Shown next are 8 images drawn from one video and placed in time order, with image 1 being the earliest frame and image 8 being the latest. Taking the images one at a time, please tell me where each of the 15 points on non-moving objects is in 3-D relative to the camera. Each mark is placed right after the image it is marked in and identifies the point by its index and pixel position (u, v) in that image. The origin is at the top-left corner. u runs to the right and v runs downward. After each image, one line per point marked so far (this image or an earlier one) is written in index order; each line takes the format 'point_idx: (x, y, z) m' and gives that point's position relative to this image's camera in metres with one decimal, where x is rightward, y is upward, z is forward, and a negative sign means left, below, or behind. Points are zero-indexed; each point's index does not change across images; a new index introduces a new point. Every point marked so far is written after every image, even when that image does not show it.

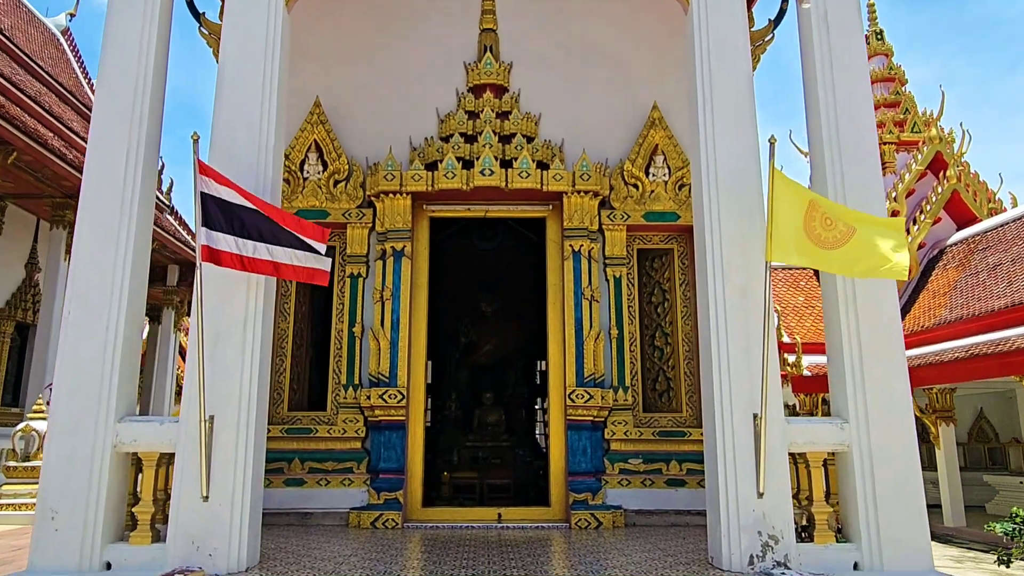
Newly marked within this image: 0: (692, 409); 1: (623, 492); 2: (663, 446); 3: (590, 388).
0: (+1.3, -0.9, +5.6) m
1: (+0.7, -1.4, +5.2) m
2: (+1.0, -1.1, +5.3) m
3: (+0.5, -0.7, +5.2) m
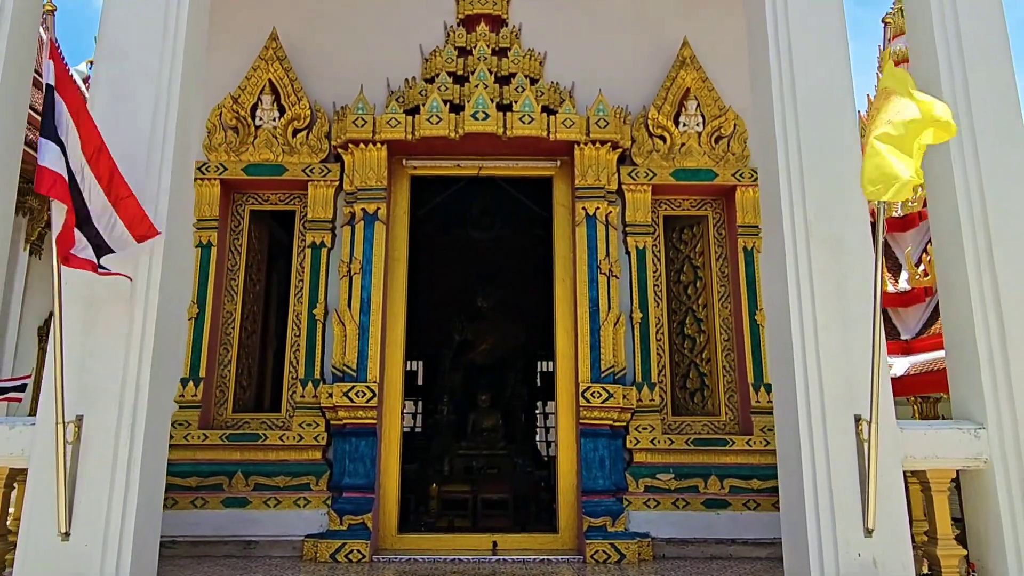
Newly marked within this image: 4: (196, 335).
0: (+1.3, -0.7, +4.5) m
1: (+0.7, -1.2, +4.1) m
2: (+1.0, -0.9, +4.2) m
3: (+0.5, -0.5, +4.2) m
4: (-1.8, -0.3, +4.4) m
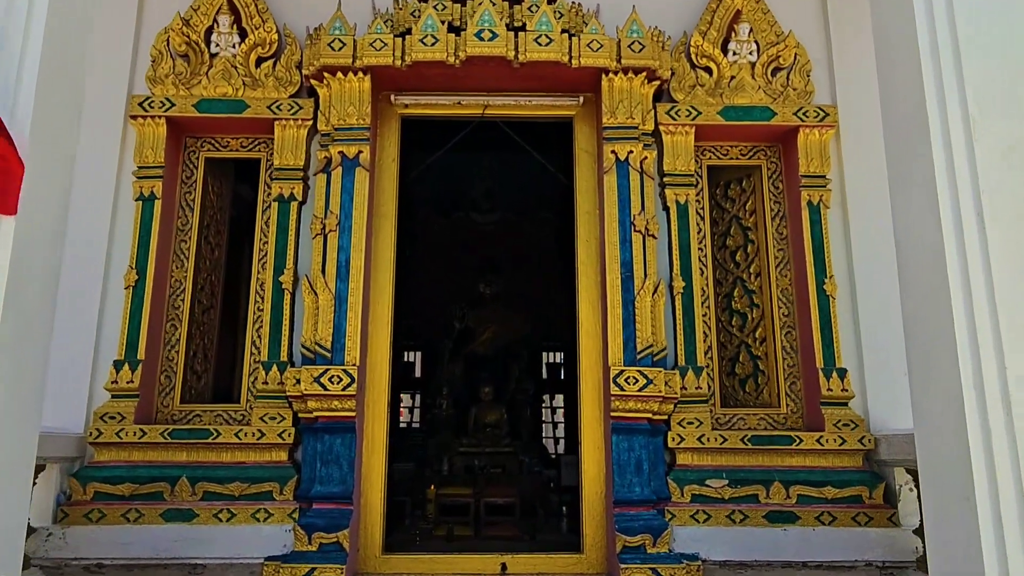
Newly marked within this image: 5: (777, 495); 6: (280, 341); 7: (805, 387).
0: (+1.3, -0.5, +3.7) m
1: (+0.8, -1.0, +3.3) m
2: (+1.1, -0.8, +3.4) m
3: (+0.6, -0.3, +3.3) m
4: (-1.7, -0.1, +3.6) m
5: (+1.1, -0.9, +3.4) m
6: (-1.1, -0.2, +3.5) m
7: (+1.4, -0.5, +3.6) m
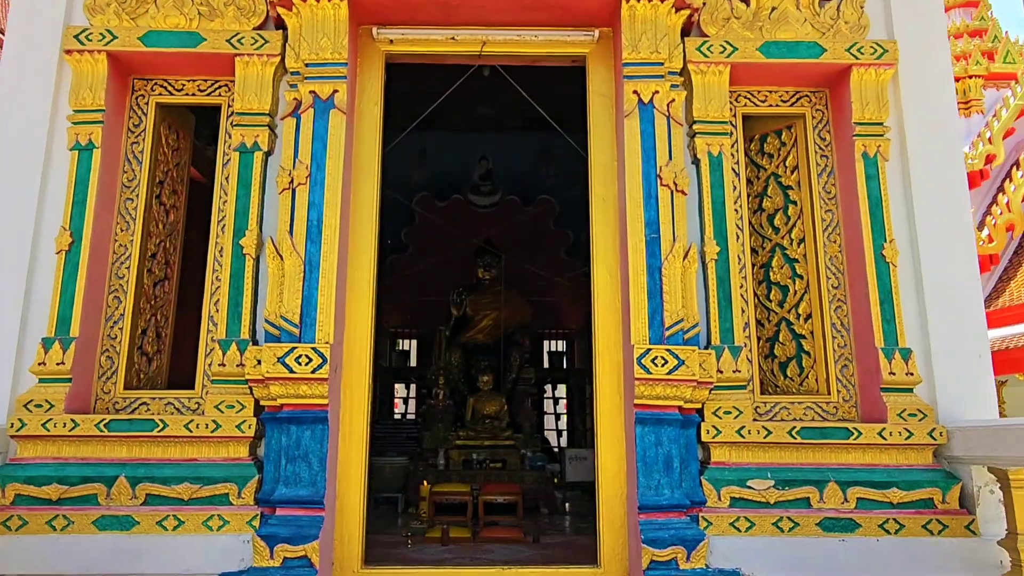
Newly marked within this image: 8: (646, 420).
0: (+1.3, -0.4, +3.1) m
1: (+0.8, -0.9, +2.8) m
2: (+1.1, -0.6, +2.9) m
3: (+0.6, -0.2, +2.8) m
4: (-1.7, 0.0, +3.0) m
5: (+1.2, -0.8, +2.8) m
6: (-1.0, -0.1, +3.0) m
7: (+1.4, -0.3, +3.1) m
8: (+0.5, -0.5, +2.7) m
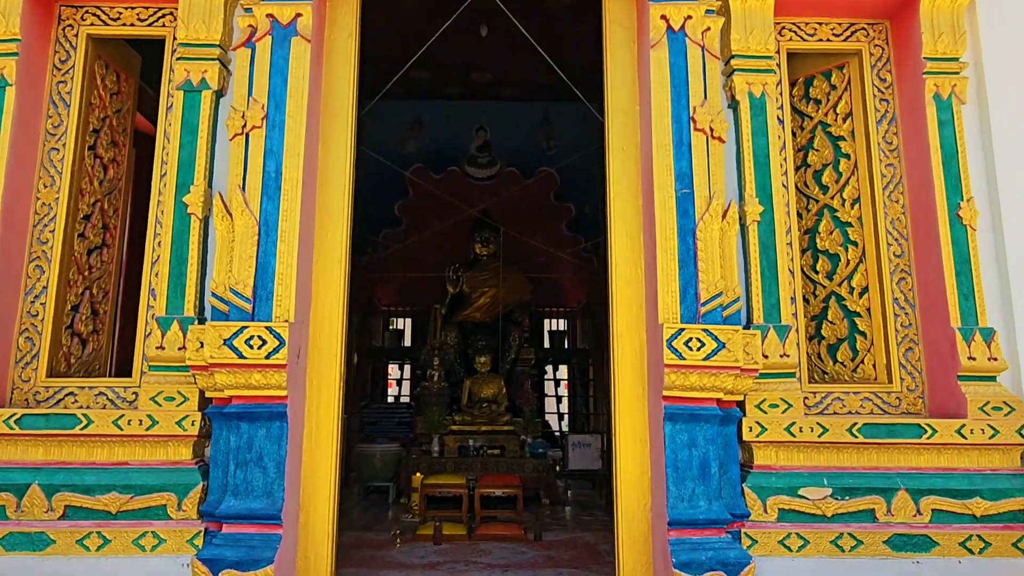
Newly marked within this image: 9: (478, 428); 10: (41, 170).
0: (+1.3, -0.3, +2.6) m
1: (+0.8, -0.8, +2.3) m
2: (+1.1, -0.5, +2.4) m
3: (+0.6, -0.1, +2.3) m
4: (-1.7, +0.2, +2.5) m
5: (+1.2, -0.7, +2.3) m
6: (-1.0, 0.0, +2.4) m
7: (+1.4, -0.2, +2.6) m
8: (+0.5, -0.4, +2.2) m
9: (-0.3, -1.3, +7.0) m
10: (-1.6, +0.4, +2.7) m
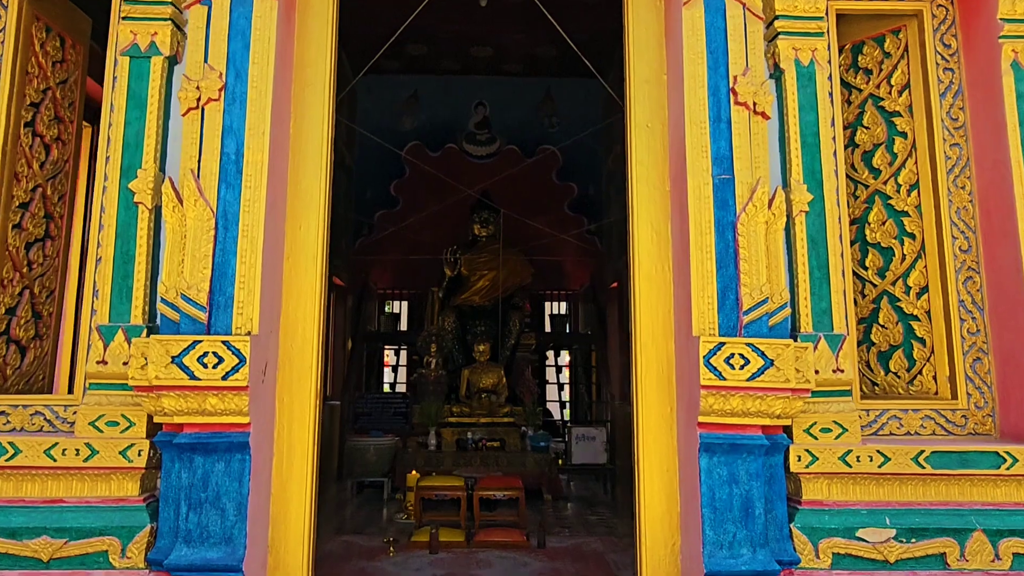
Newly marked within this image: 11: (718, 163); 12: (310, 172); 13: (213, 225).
0: (+1.4, -0.3, +2.3) m
1: (+0.8, -0.8, +1.9) m
2: (+1.1, -0.5, +2.0) m
3: (+0.6, -0.1, +1.9) m
4: (-1.7, +0.1, +2.1) m
5: (+1.2, -0.7, +2.0) m
6: (-1.0, 0.0, +2.1) m
7: (+1.4, -0.2, +2.2) m
8: (+0.5, -0.4, +1.9) m
9: (-0.3, -1.1, +6.7) m
10: (-1.6, +0.4, +2.3) m
11: (+0.5, +0.3, +2.0) m
12: (-0.6, +0.3, +2.2) m
13: (-0.8, +0.2, +2.0) m
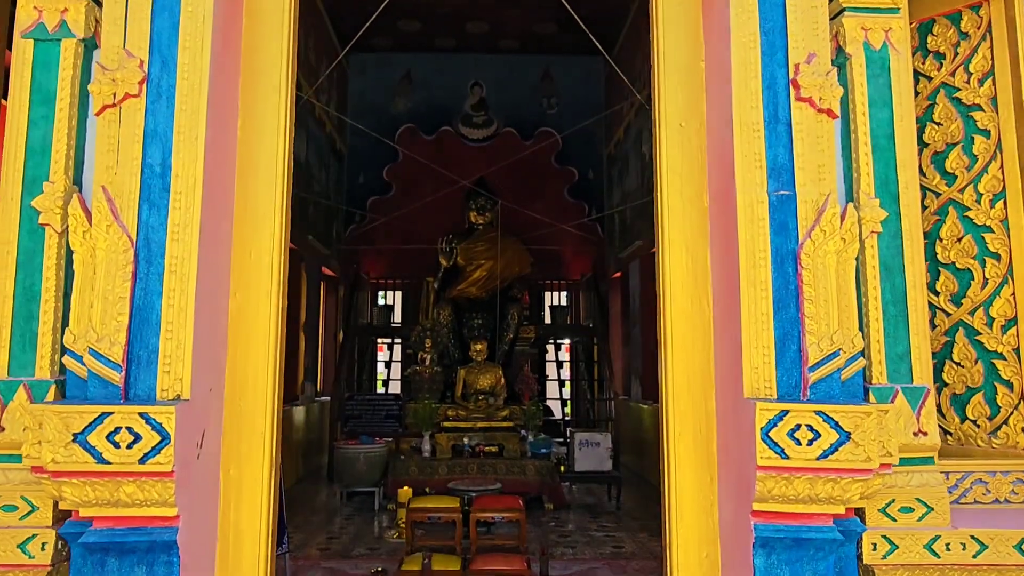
0: (+1.4, -0.4, +1.9) m
1: (+0.8, -0.9, +1.5) m
2: (+1.1, -0.6, +1.6) m
3: (+0.6, -0.2, +1.5) m
4: (-1.7, +0.1, +1.7) m
5: (+1.2, -0.8, +1.6) m
6: (-1.0, -0.1, +1.7) m
7: (+1.4, -0.3, +1.8) m
8: (+0.5, -0.5, +1.5) m
9: (-0.3, -1.1, +6.3) m
10: (-1.6, +0.3, +1.9) m
11: (+0.5, +0.2, +1.6) m
12: (-0.6, +0.2, +1.8) m
13: (-0.7, +0.1, +1.5) m
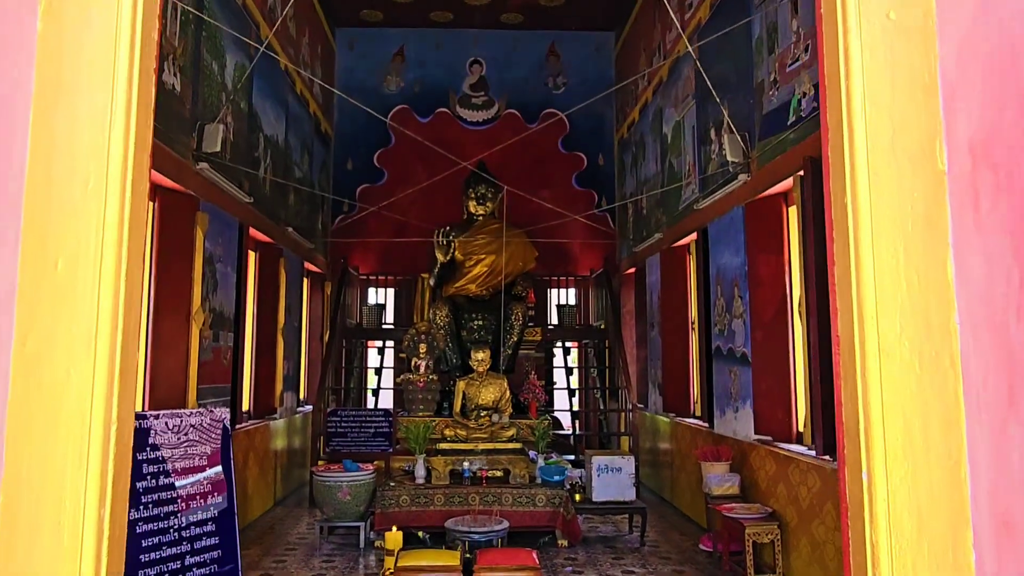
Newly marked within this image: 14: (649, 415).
0: (+1.4, -0.4, +1.0) m
1: (+0.9, -1.0, +0.7) m
2: (+1.2, -0.7, +0.8) m
3: (+0.7, -0.3, +0.6) m
4: (-1.6, 0.0, +0.8) m
5: (+1.3, -0.8, +0.7) m
6: (-0.9, -0.2, +0.8) m
7: (+1.5, -0.4, +1.0) m
8: (+0.6, -0.5, +0.6) m
9: (-0.3, -1.1, +5.4) m
10: (-1.5, +0.3, +1.0) m
11: (+0.6, +0.2, +0.8) m
12: (-0.5, +0.2, +0.9) m
13: (-0.7, 0.0, +0.7) m
14: (+1.2, -1.1, +6.5) m
